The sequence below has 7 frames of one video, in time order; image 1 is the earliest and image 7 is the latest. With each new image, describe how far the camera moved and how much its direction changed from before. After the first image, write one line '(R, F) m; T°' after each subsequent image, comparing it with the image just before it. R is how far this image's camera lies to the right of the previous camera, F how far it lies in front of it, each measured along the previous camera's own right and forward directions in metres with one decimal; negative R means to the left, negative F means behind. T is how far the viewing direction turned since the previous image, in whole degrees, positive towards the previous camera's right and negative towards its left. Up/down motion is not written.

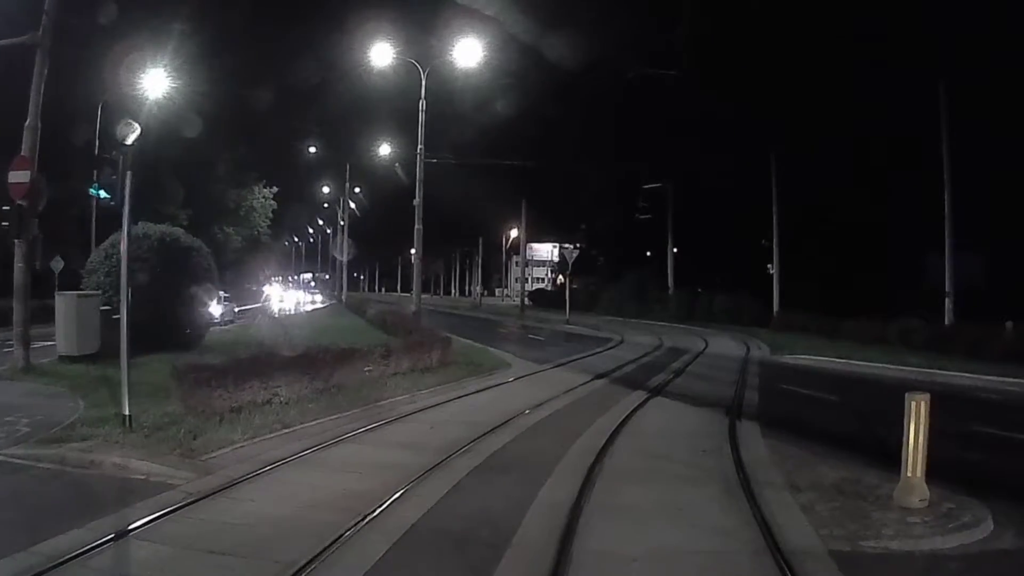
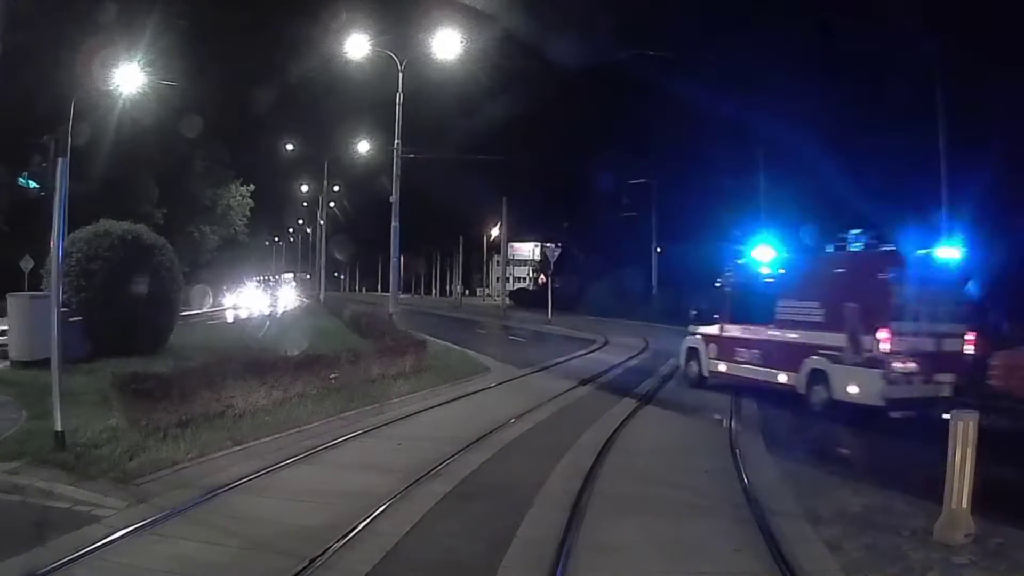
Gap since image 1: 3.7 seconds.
(+0.1, +1.4) m; +1°
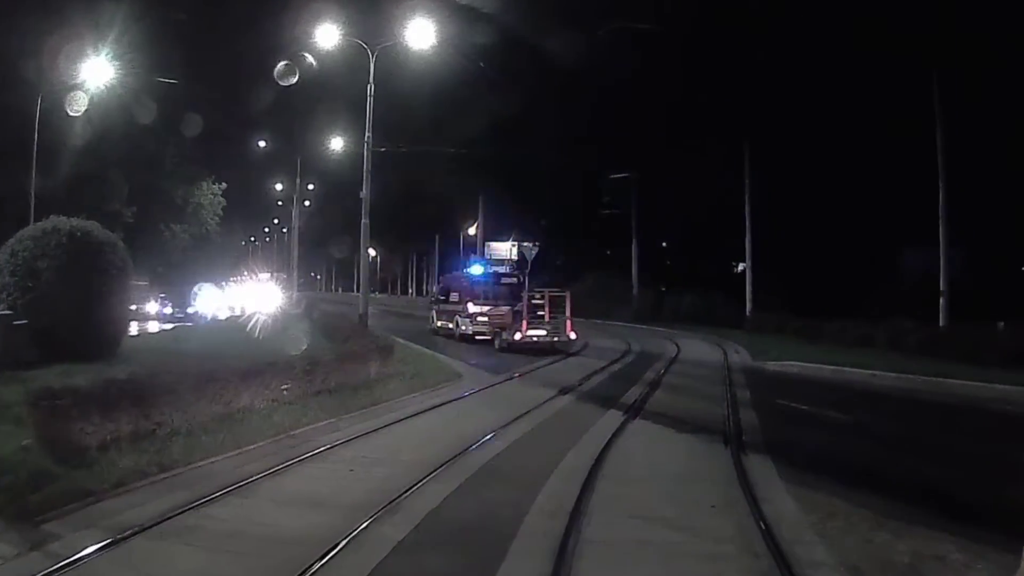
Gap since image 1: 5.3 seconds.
(+0.1, +1.6) m; +1°
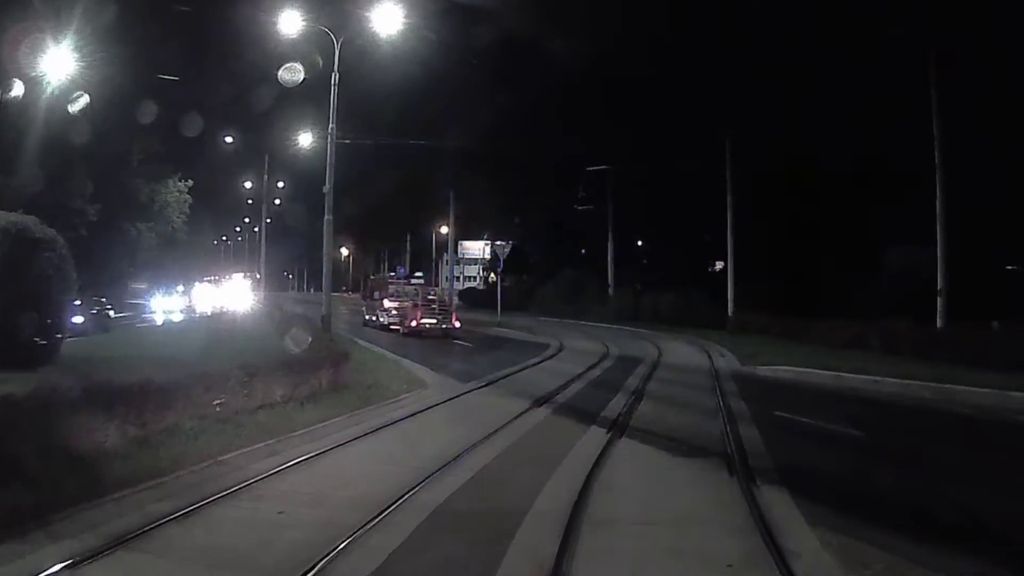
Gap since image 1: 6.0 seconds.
(+0.1, +1.8) m; +2°
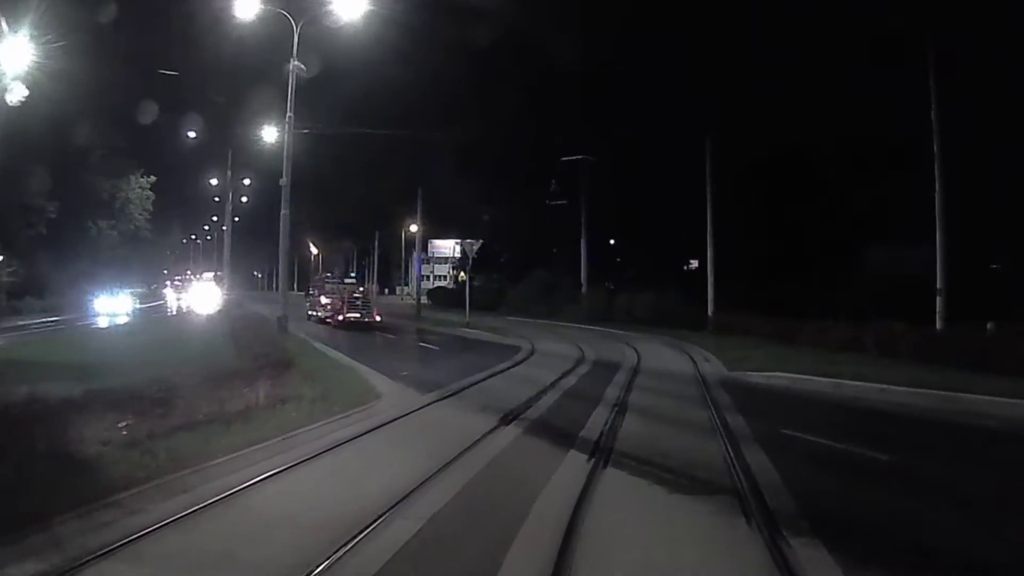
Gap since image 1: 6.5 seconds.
(+0.1, +2.0) m; +2°
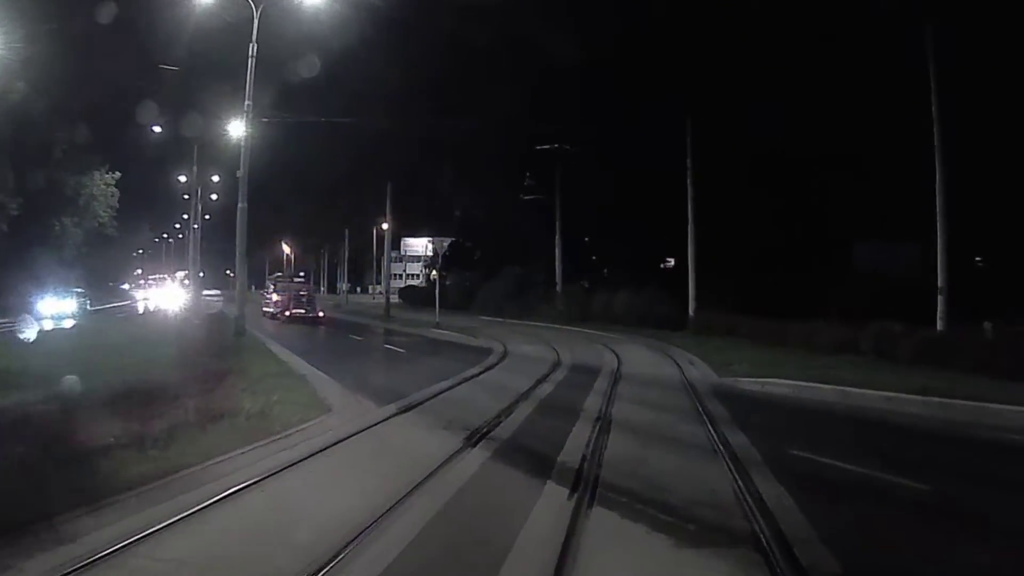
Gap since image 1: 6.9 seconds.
(+0.1, +1.8) m; +2°
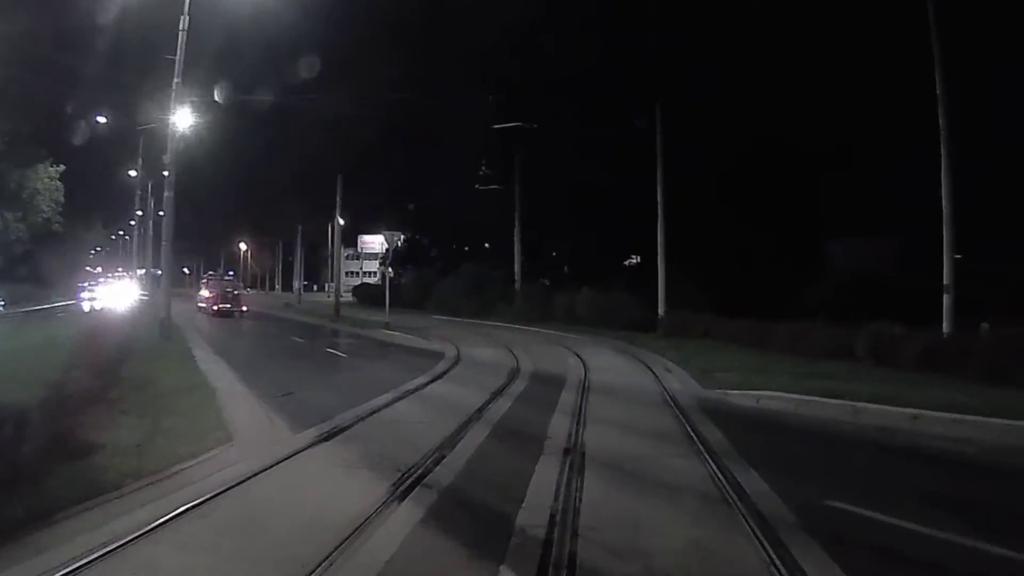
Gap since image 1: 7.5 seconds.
(+0.1, +2.8) m; +2°
